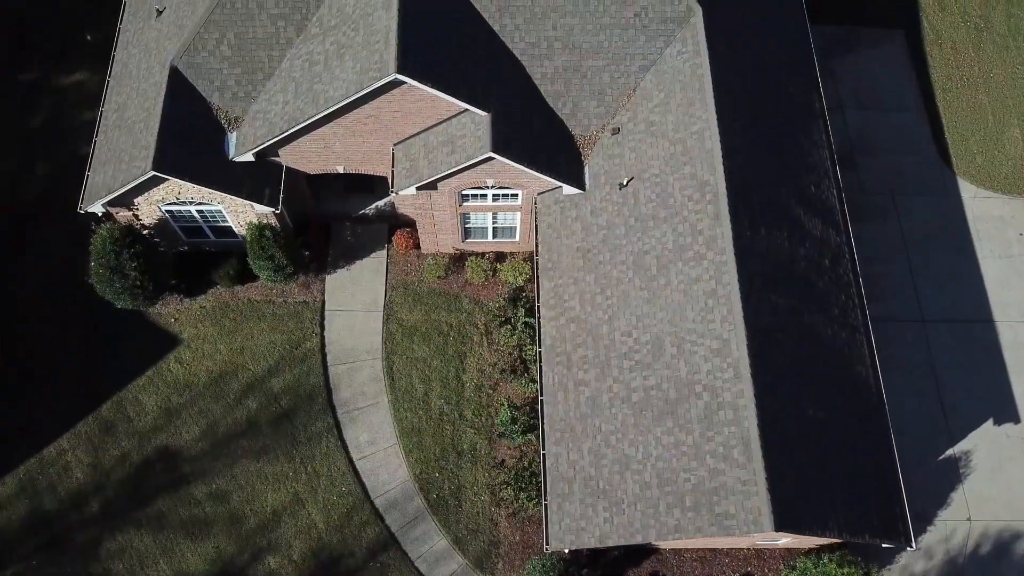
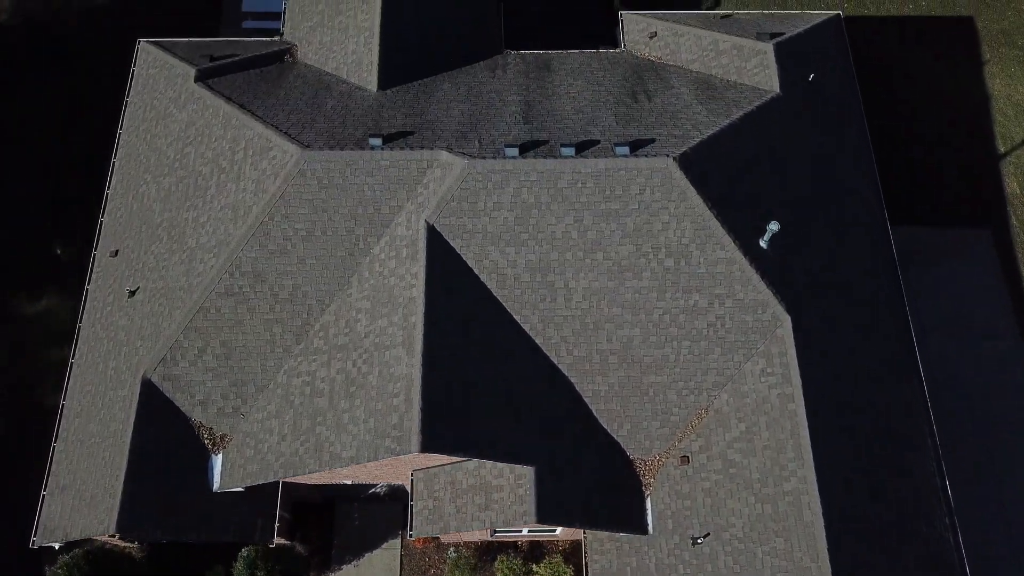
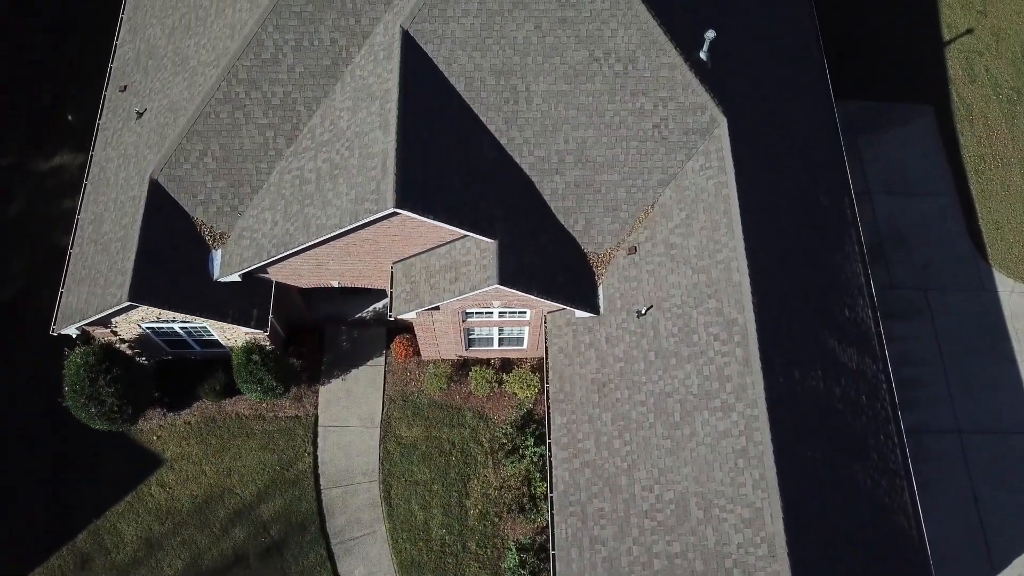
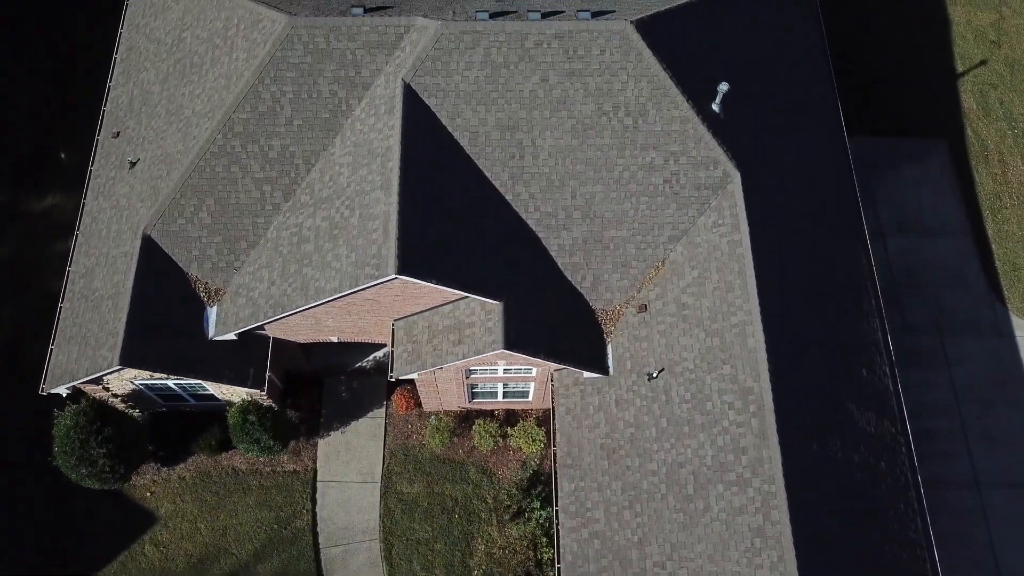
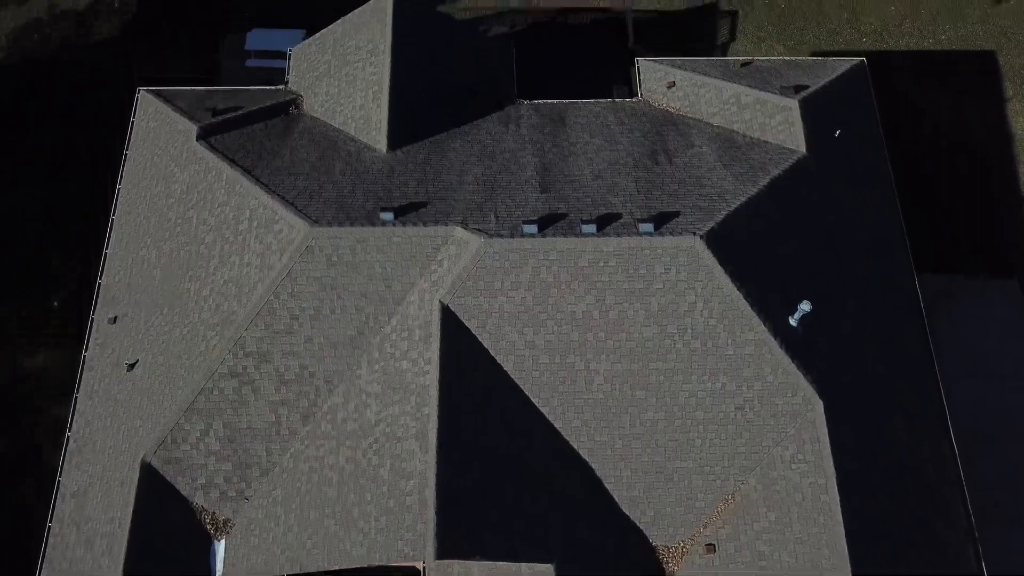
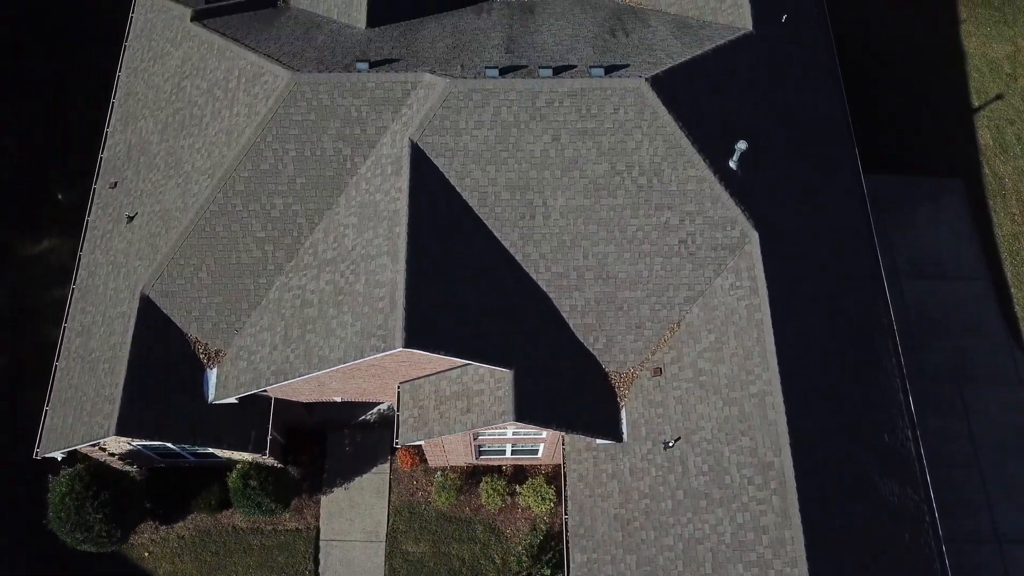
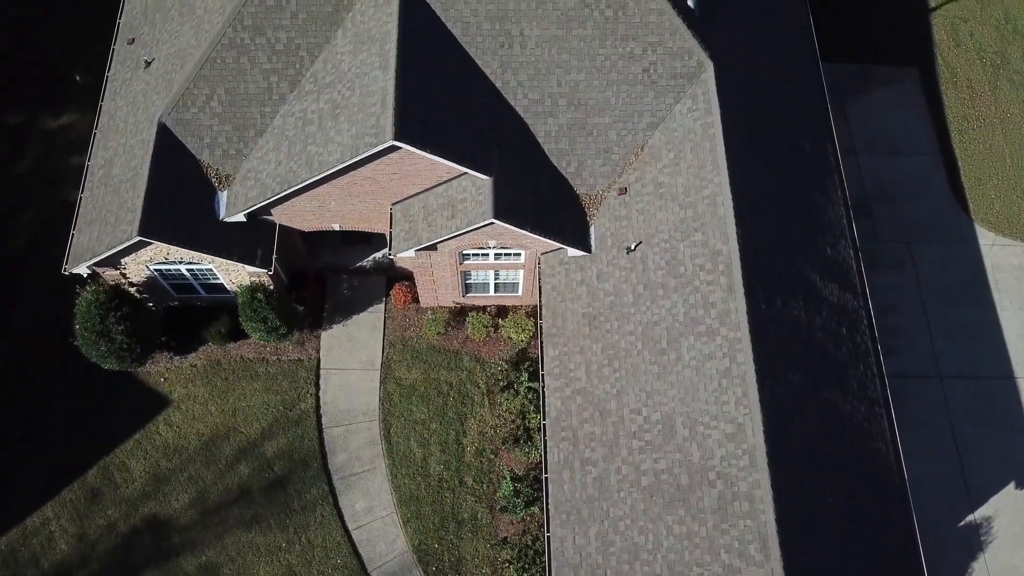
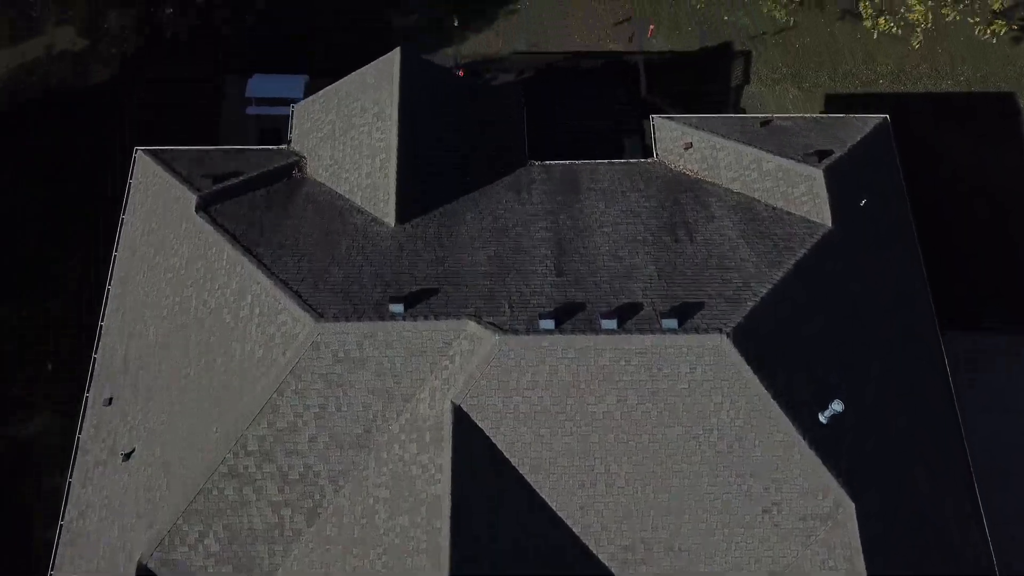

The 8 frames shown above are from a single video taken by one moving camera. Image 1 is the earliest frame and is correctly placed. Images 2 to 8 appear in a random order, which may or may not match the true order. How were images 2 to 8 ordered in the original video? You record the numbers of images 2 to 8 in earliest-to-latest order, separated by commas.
7, 3, 4, 6, 2, 5, 8
